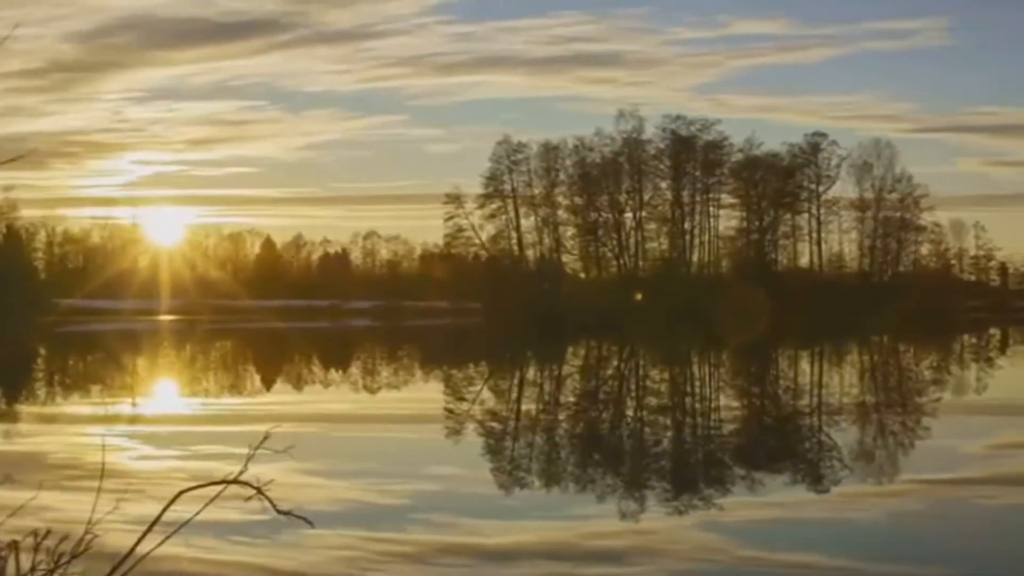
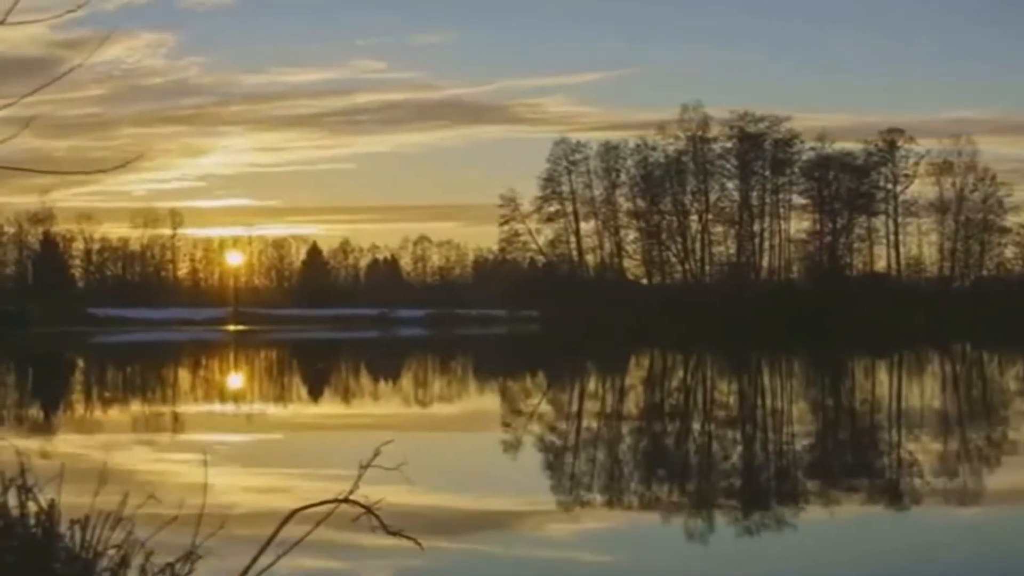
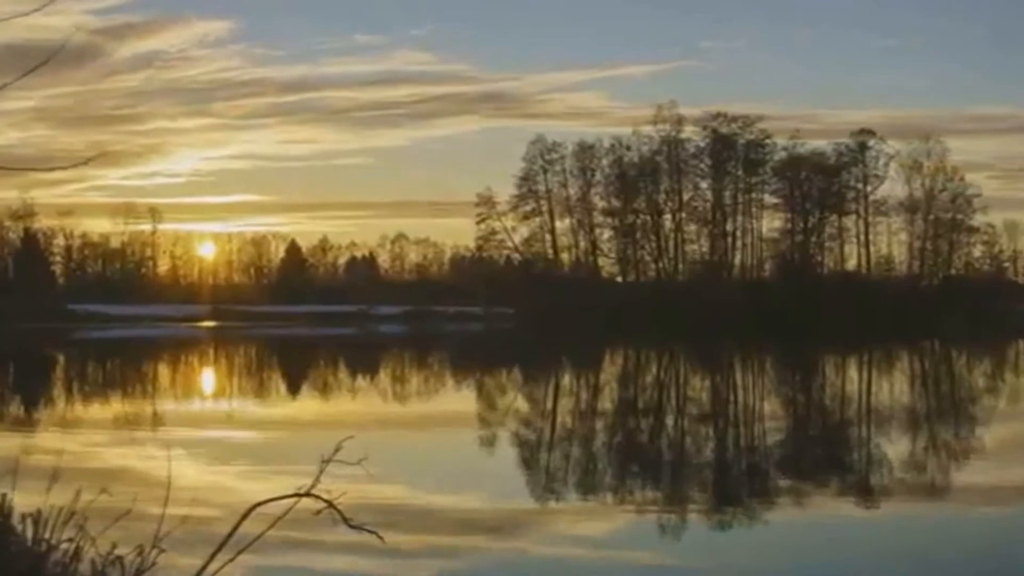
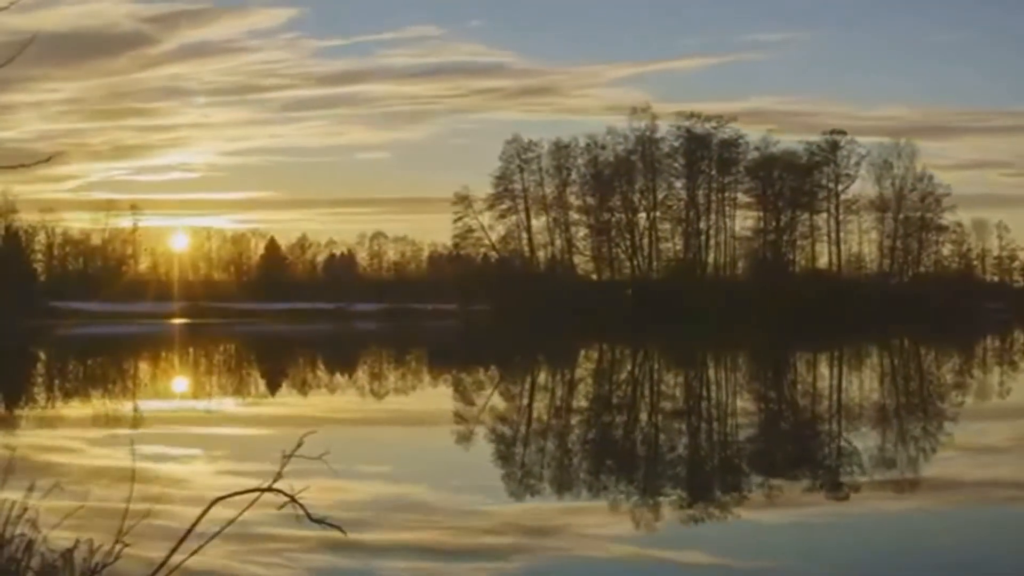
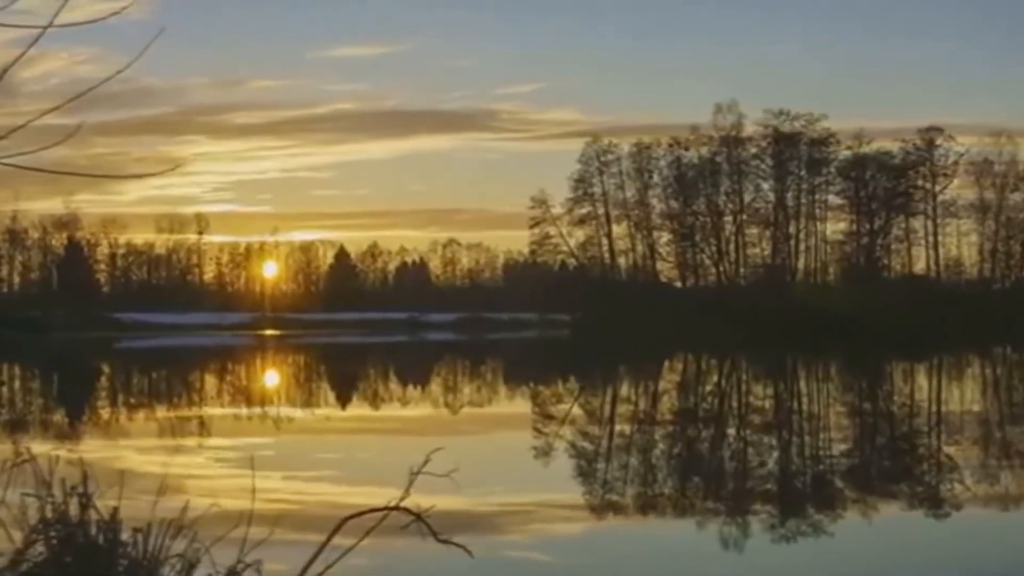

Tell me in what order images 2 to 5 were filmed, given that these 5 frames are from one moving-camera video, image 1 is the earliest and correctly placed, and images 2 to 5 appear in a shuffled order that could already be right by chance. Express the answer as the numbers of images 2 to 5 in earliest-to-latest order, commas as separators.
4, 3, 2, 5
